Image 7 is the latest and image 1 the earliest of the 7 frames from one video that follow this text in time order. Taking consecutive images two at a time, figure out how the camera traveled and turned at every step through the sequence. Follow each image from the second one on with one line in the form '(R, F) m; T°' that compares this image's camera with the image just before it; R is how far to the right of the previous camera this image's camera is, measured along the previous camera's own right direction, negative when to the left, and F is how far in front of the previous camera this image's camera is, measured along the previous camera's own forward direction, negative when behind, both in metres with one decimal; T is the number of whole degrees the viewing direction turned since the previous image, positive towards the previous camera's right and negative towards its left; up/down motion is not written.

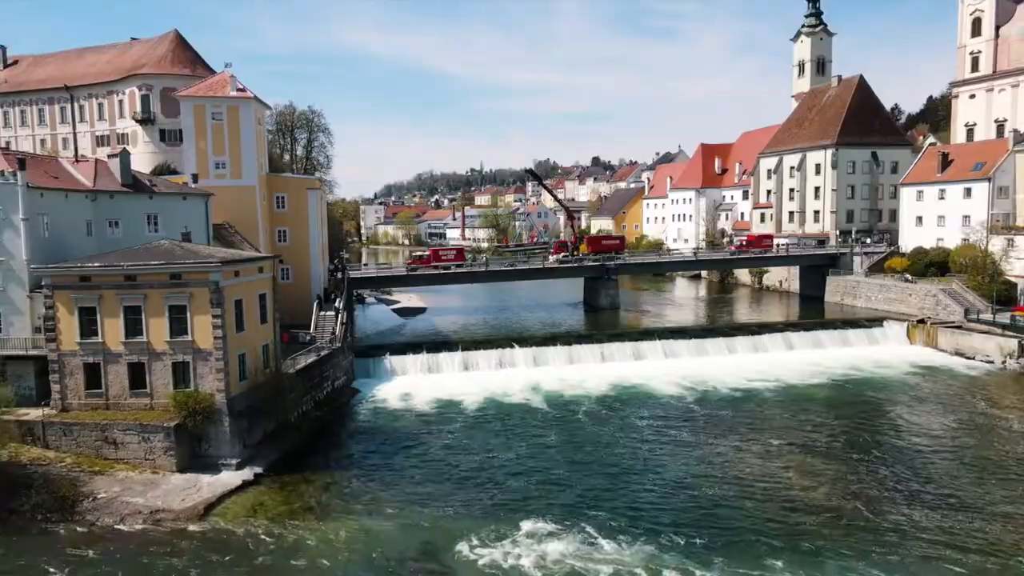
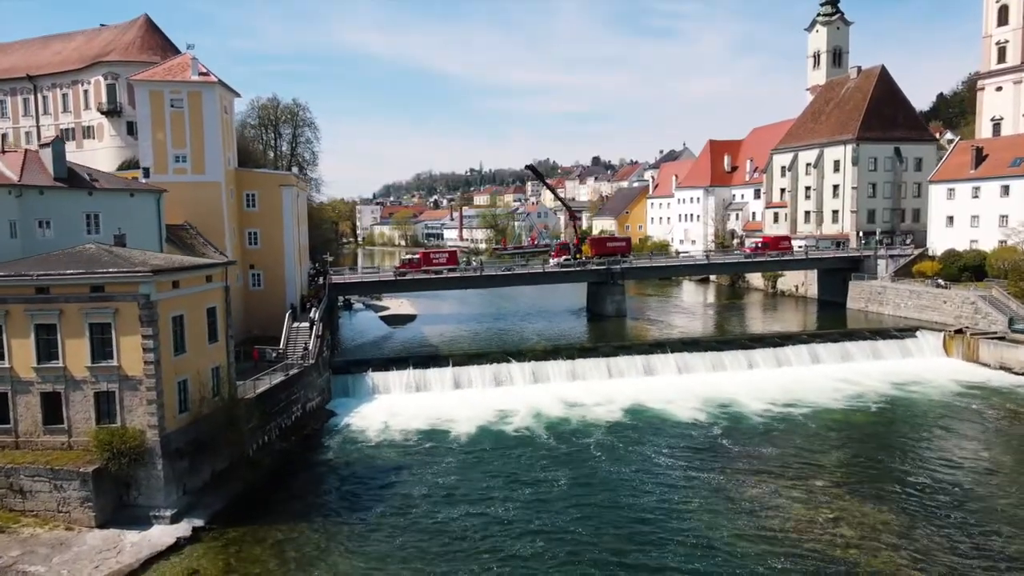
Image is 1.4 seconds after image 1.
(+0.2, +4.4) m; 0°
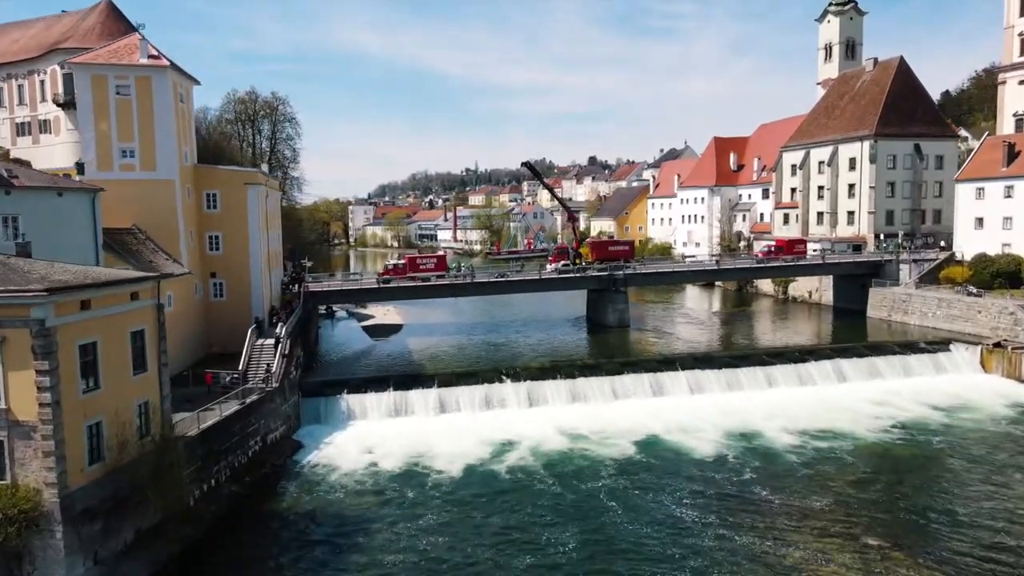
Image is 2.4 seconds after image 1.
(+0.2, +4.1) m; 0°
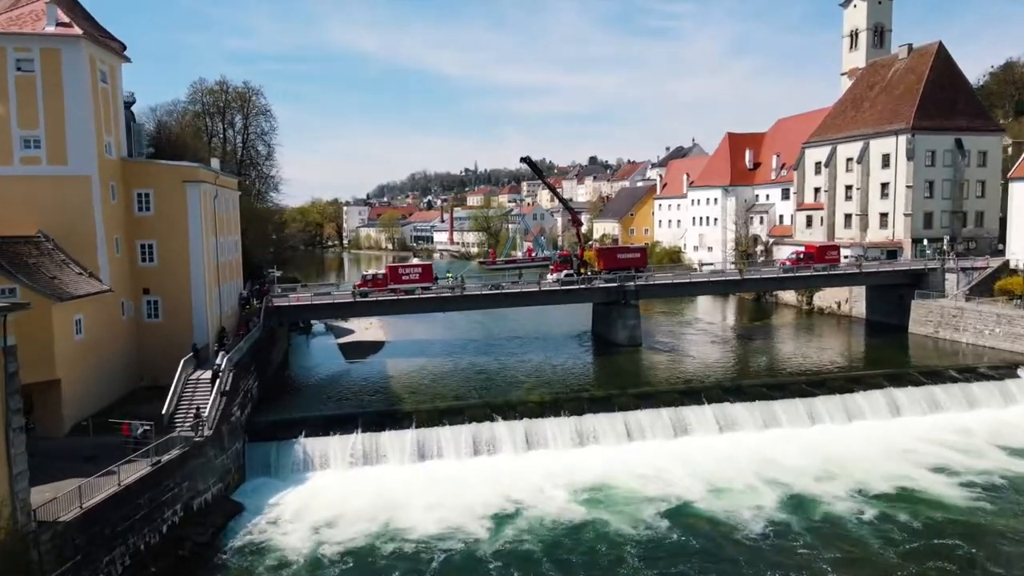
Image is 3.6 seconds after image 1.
(+0.2, +5.8) m; 0°
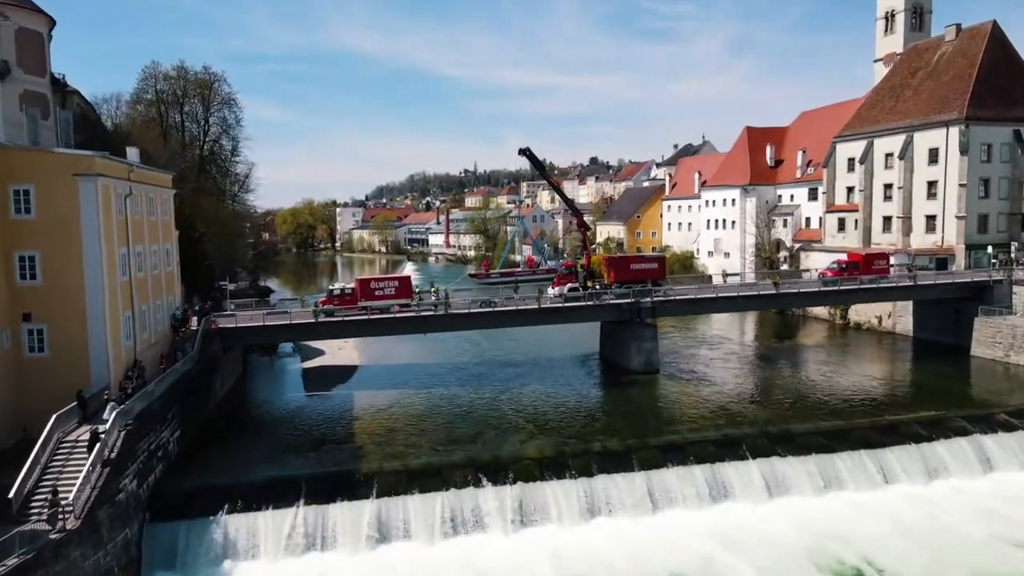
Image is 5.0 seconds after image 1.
(+0.3, +6.6) m; 0°
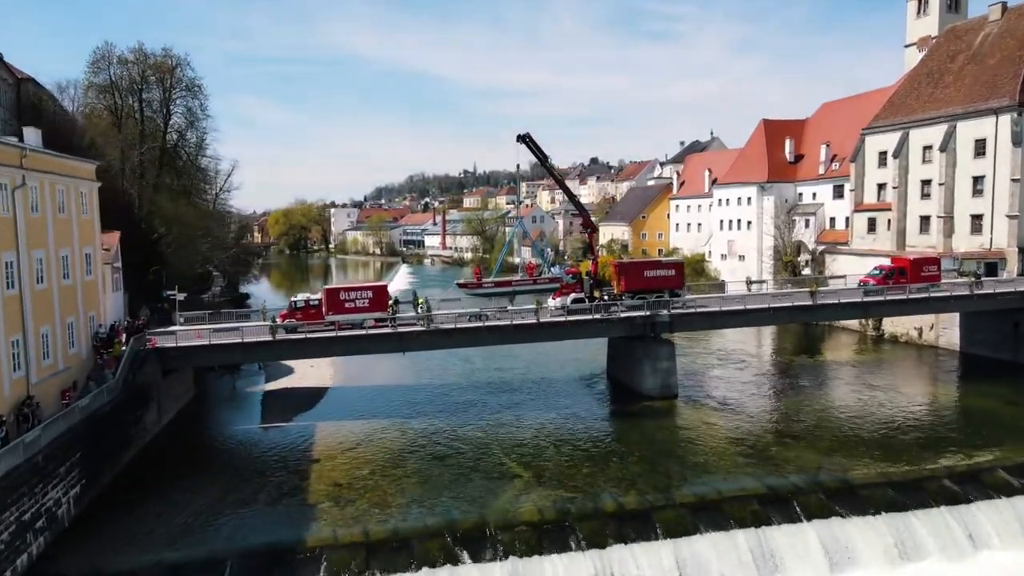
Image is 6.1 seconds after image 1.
(+0.2, +5.1) m; 0°
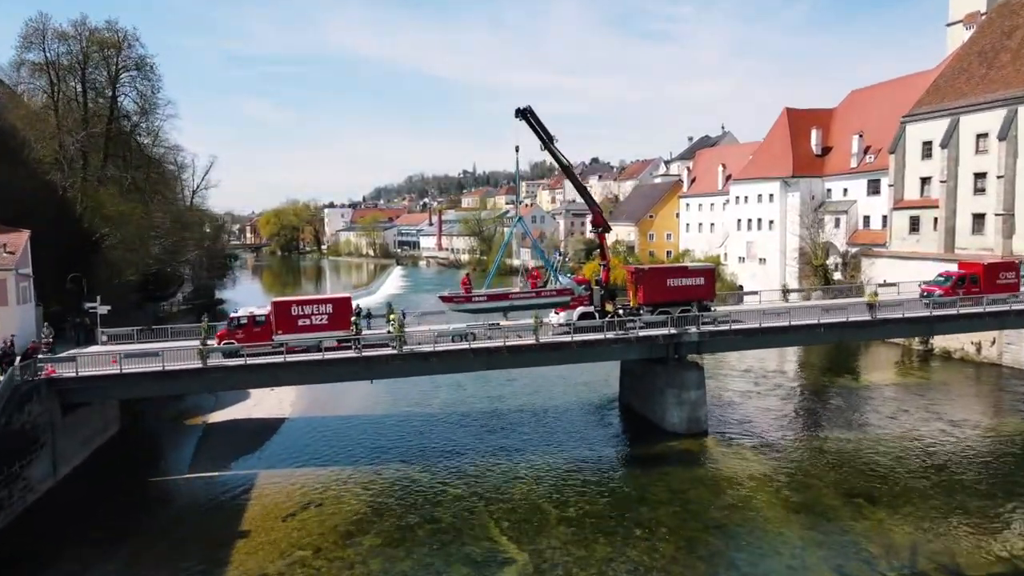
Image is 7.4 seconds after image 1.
(+0.2, +5.7) m; 0°
